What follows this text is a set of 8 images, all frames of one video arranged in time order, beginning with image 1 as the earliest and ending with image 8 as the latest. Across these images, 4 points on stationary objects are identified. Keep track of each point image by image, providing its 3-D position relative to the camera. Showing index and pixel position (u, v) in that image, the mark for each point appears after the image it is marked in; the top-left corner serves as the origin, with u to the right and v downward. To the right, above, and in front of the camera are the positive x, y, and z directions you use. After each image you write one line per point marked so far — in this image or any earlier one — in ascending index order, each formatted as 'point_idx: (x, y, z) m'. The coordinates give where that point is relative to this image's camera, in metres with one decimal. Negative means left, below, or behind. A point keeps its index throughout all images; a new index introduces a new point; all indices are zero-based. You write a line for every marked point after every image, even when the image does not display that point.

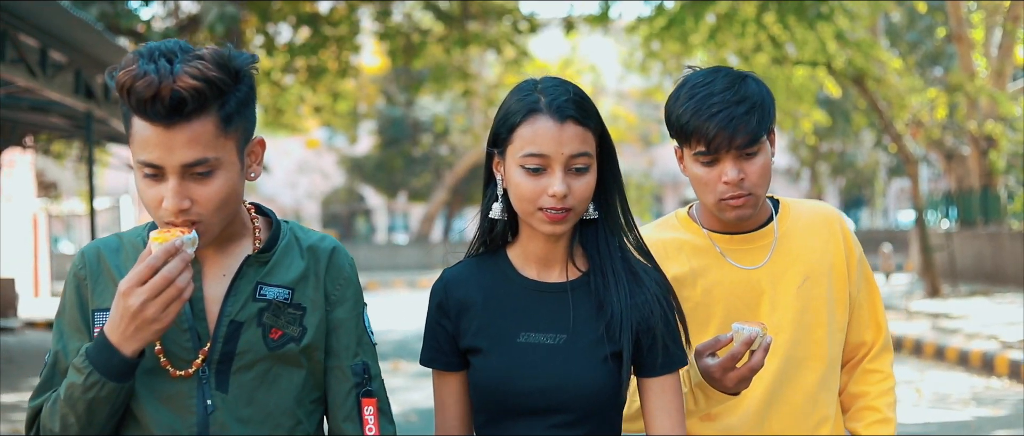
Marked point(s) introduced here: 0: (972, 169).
0: (+6.8, +0.7, +17.4) m
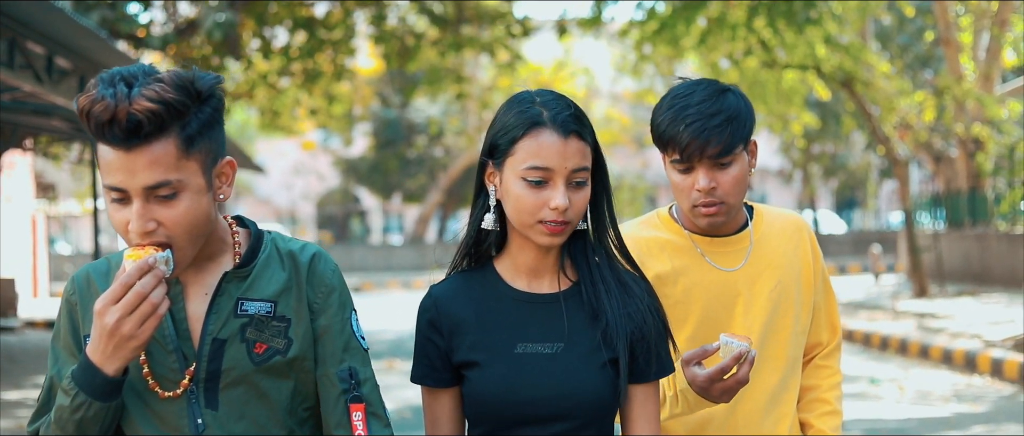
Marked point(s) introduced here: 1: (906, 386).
0: (+6.7, +0.7, +17.6) m
1: (+3.1, -1.3, +9.3) m
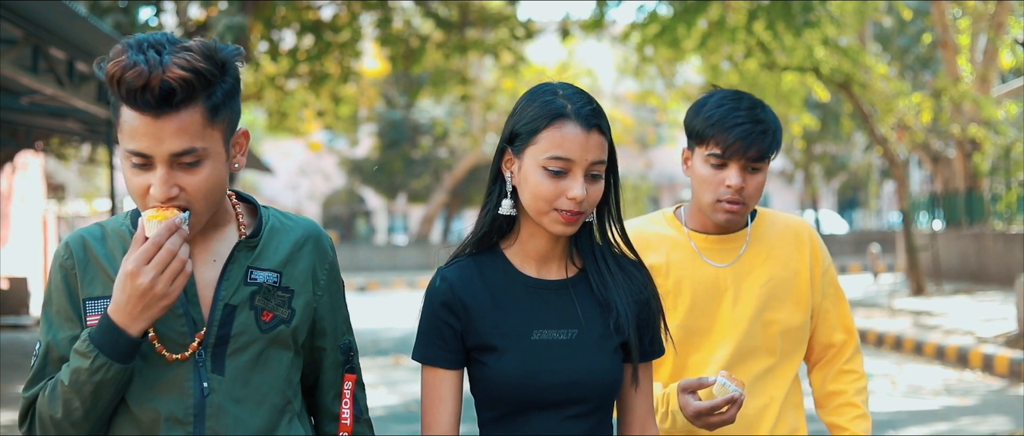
0: (+6.8, +0.7, +17.9) m
1: (+3.2, -1.3, +9.6) m
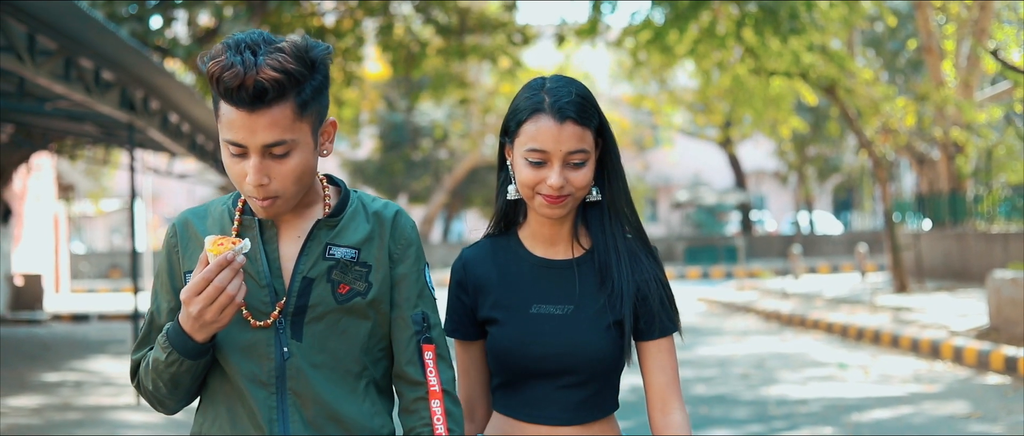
0: (+6.8, +0.7, +18.4) m
1: (+3.1, -1.3, +10.1) m
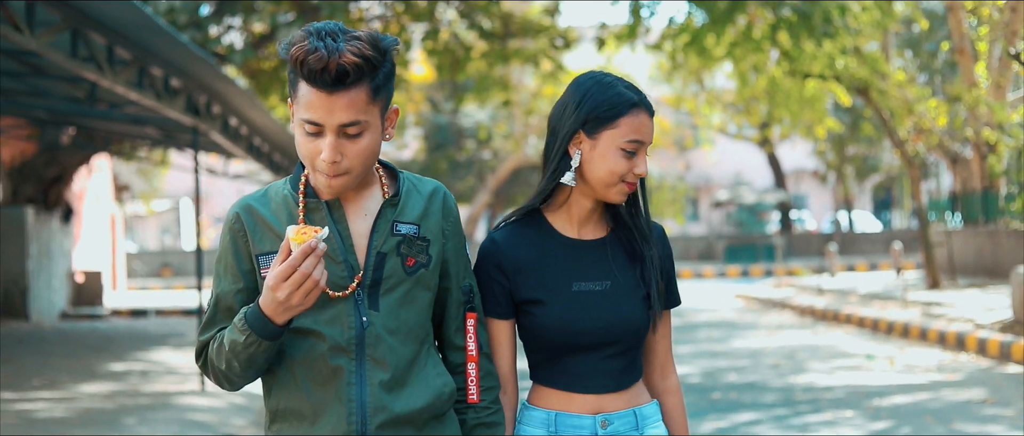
0: (+7.4, +0.7, +18.7) m
1: (+3.5, -1.3, +10.6) m
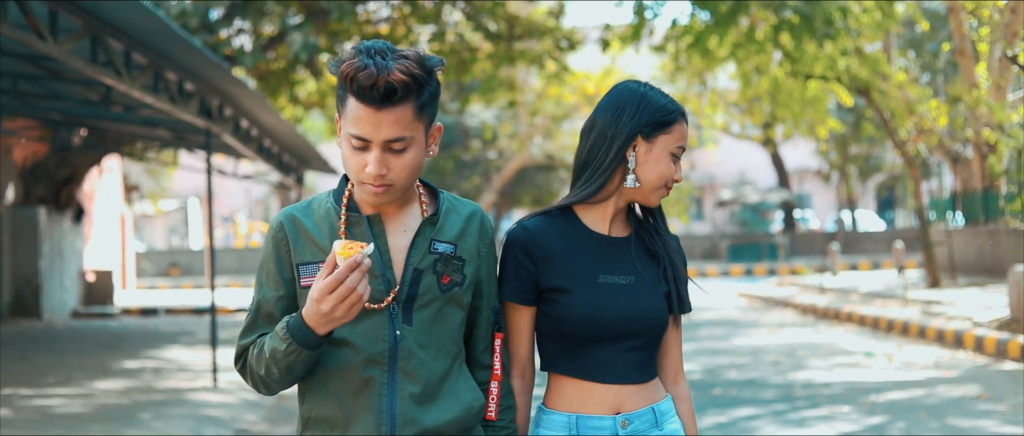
0: (+7.5, +0.8, +18.9) m
1: (+3.5, -1.3, +10.8) m
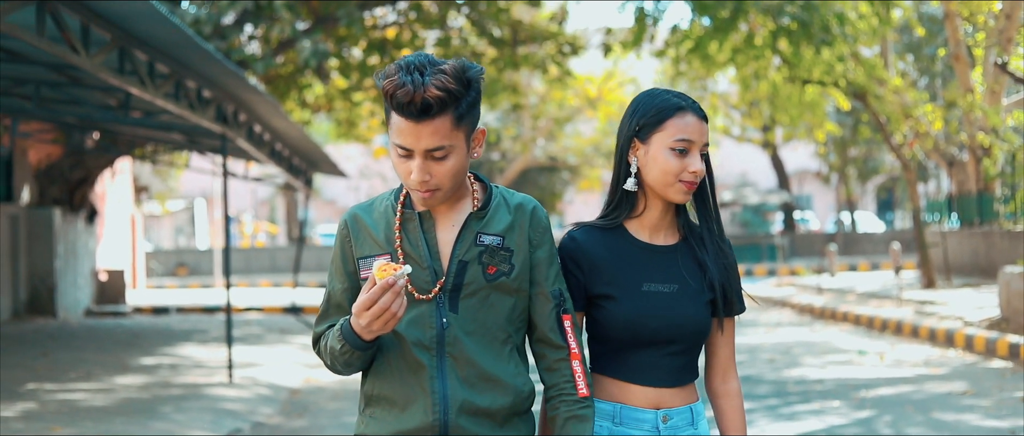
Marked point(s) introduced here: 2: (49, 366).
0: (+7.6, +0.7, +19.3) m
1: (+3.6, -1.3, +11.1) m
2: (-4.4, -1.4, +11.2) m
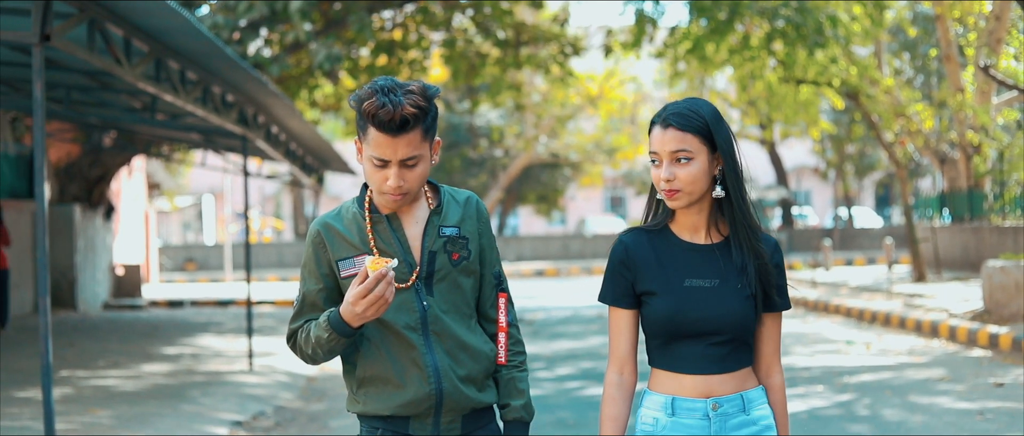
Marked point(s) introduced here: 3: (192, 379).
0: (+7.6, +0.8, +19.8) m
1: (+3.6, -1.3, +11.7) m
2: (-4.4, -1.4, +11.8) m
3: (-2.8, -1.4, +10.3) m
